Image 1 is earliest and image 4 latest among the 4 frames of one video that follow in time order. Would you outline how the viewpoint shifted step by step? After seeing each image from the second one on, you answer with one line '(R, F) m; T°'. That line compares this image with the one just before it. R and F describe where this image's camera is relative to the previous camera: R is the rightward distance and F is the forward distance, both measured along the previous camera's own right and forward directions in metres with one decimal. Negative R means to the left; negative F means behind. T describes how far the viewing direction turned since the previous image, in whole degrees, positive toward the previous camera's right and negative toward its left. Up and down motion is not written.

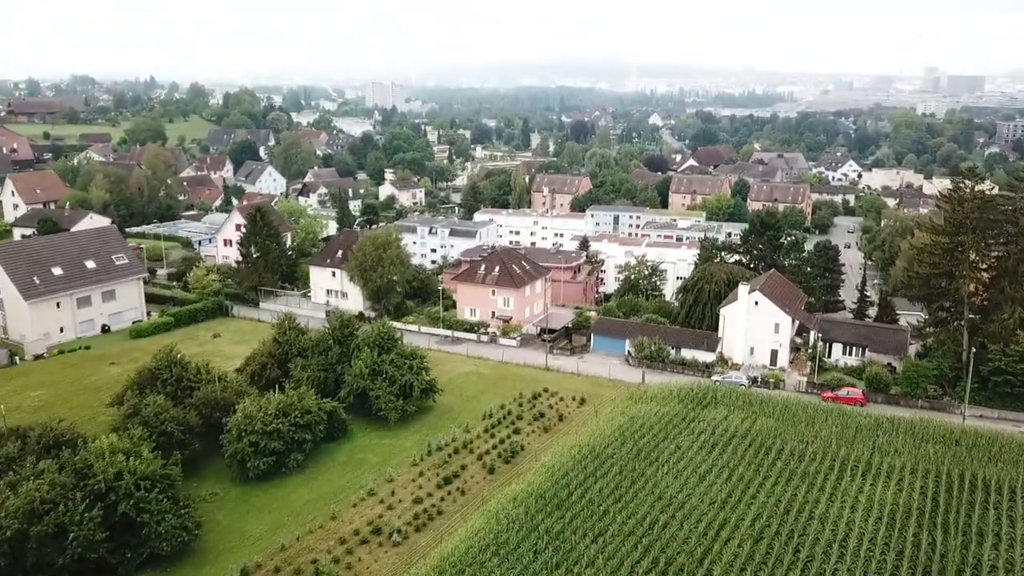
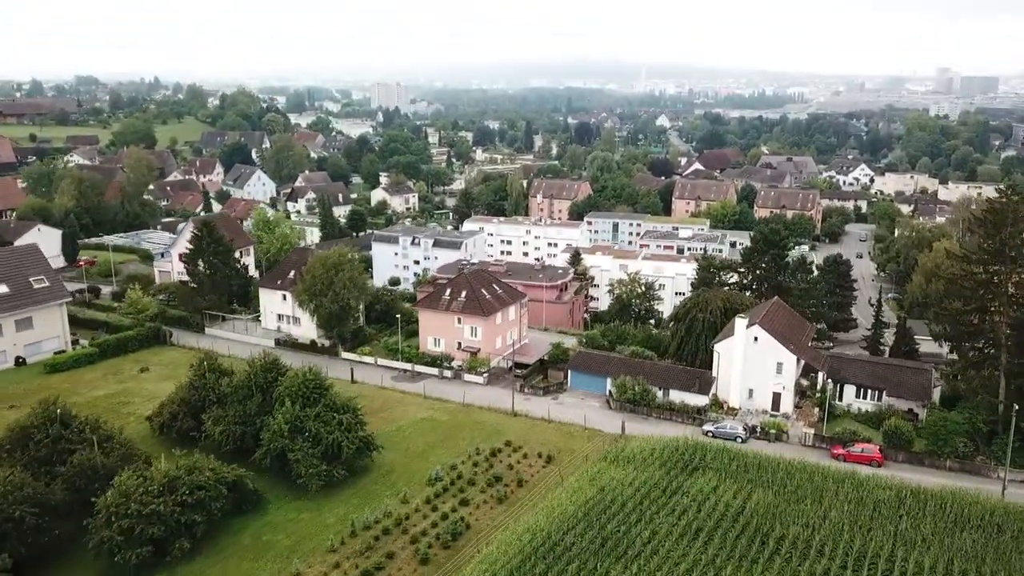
(+1.2, +3.1) m; -1°
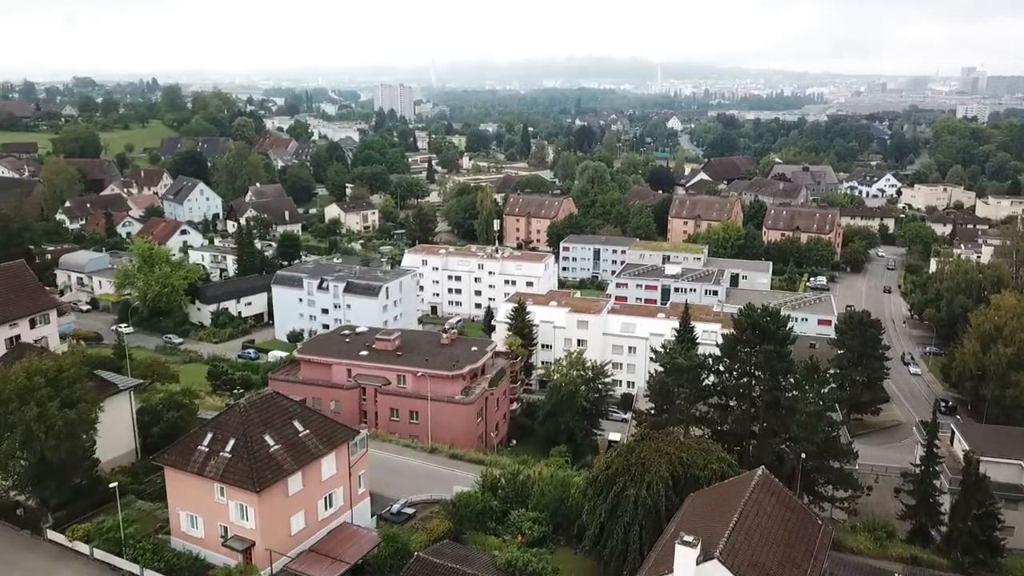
(+3.7, +9.9) m; -1°
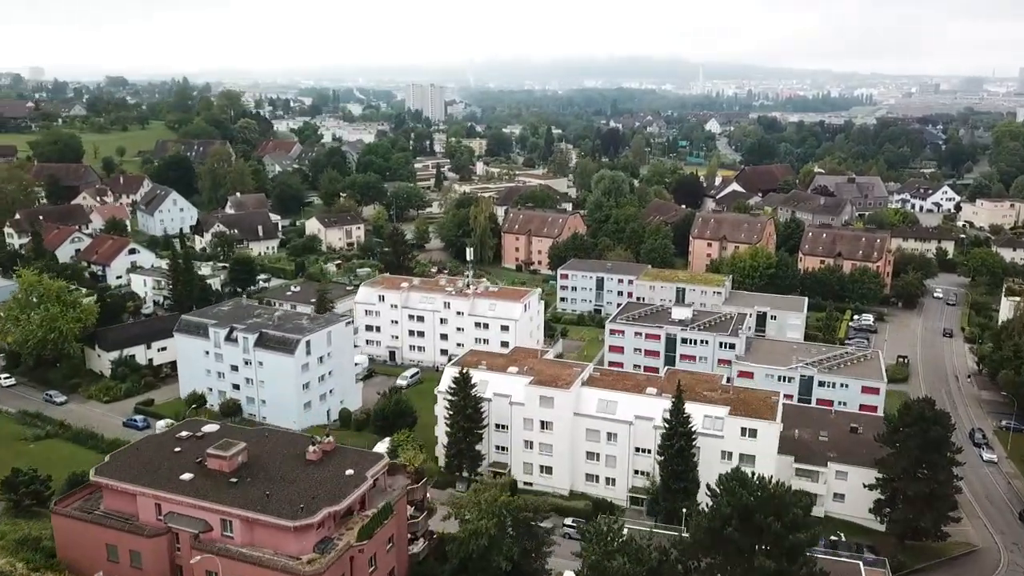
(+3.0, +7.8) m; -3°
